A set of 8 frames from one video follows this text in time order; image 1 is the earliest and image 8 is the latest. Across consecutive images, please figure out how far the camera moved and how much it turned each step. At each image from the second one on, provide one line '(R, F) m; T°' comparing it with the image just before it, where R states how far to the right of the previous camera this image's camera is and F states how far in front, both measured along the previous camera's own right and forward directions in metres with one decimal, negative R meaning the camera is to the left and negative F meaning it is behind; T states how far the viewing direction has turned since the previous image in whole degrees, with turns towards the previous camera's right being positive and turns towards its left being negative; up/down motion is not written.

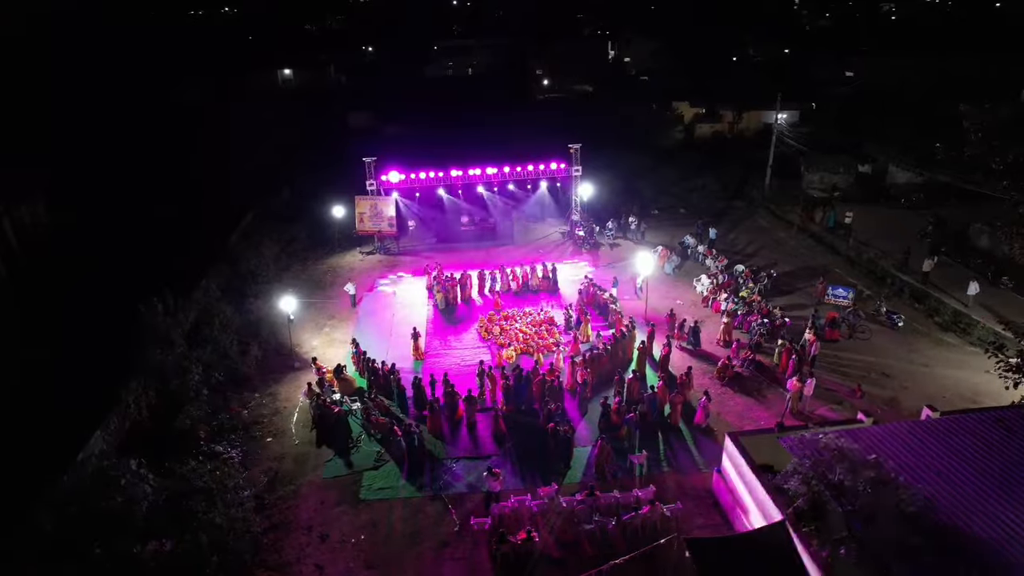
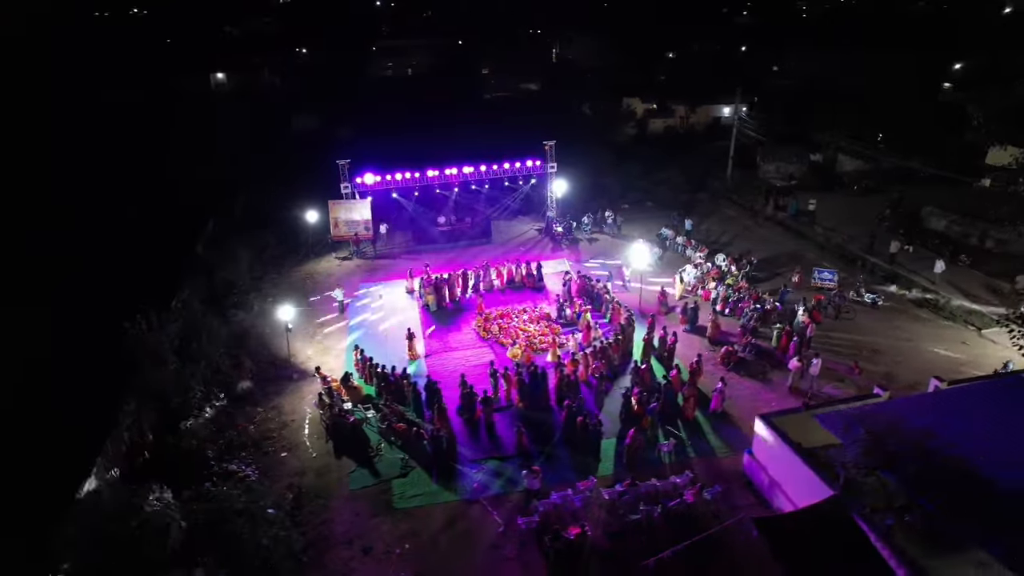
(-1.8, +0.2) m; +6°
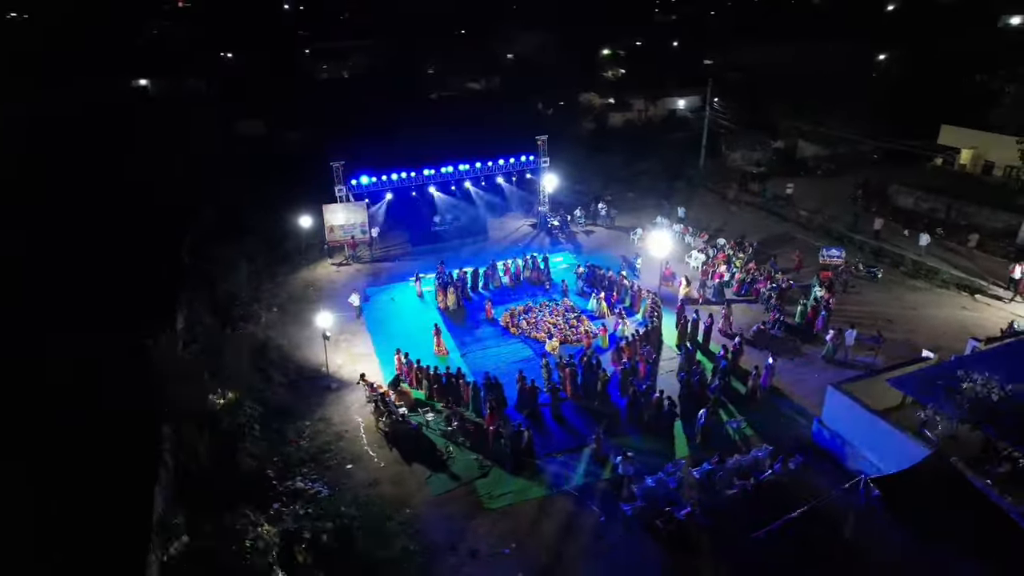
(-3.0, +0.3) m; +7°
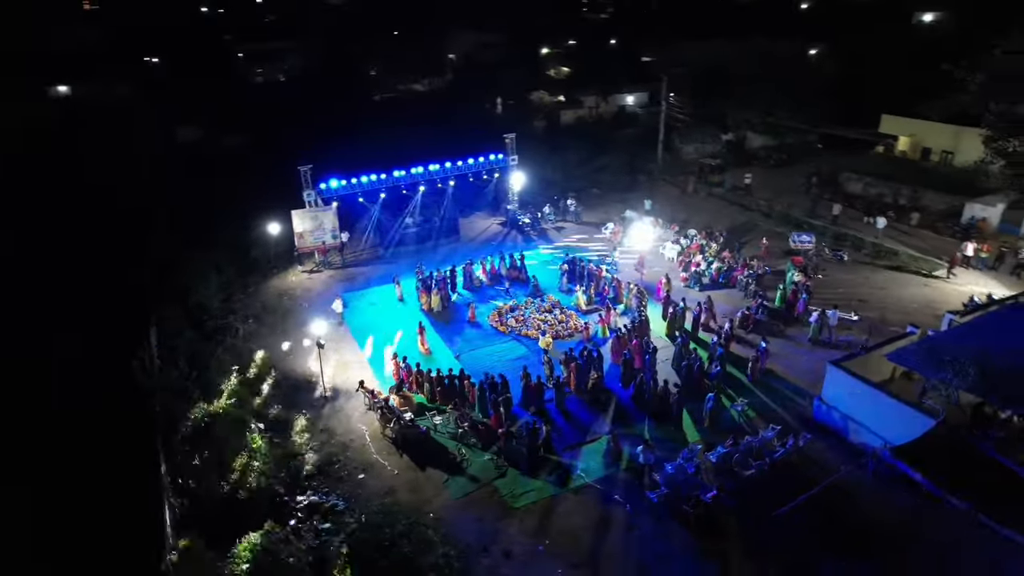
(-1.4, +0.1) m; +5°
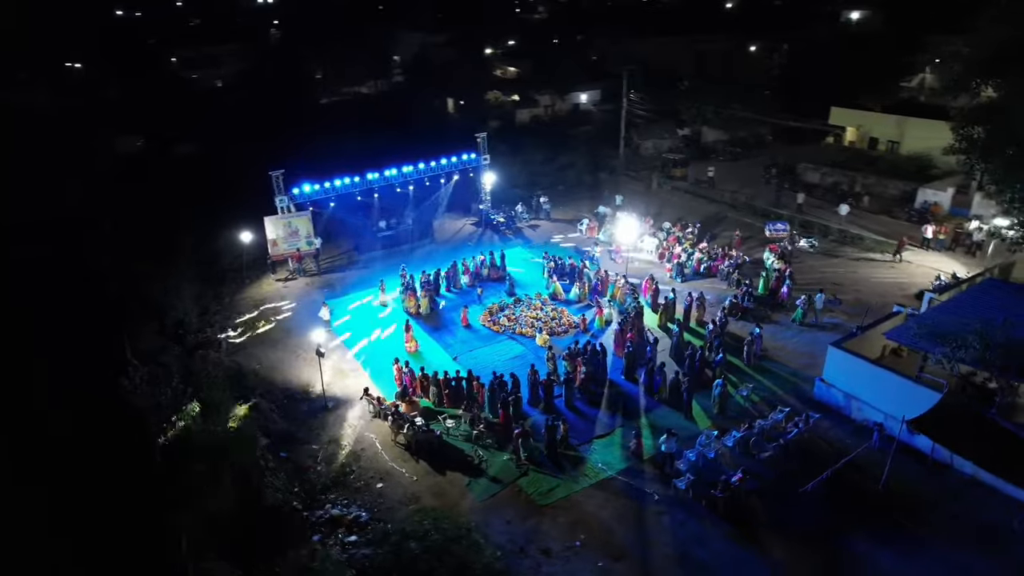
(-1.5, +0.2) m; +5°
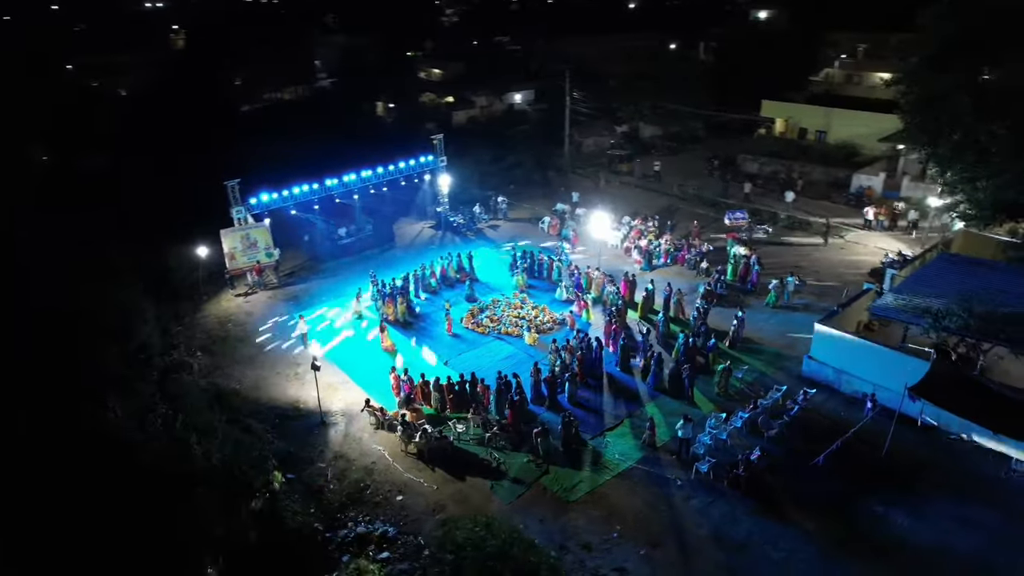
(-1.8, +0.2) m; +7°
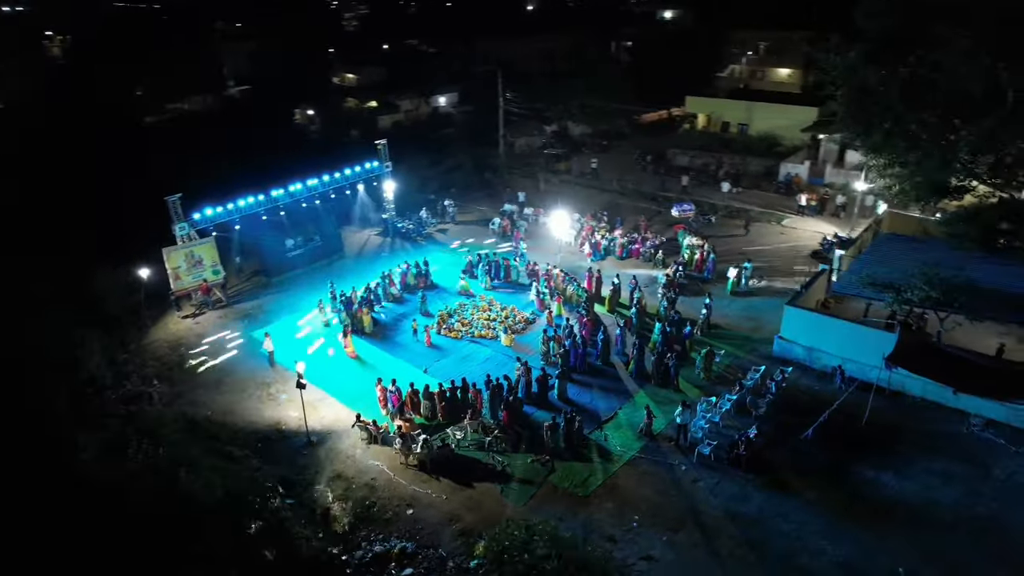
(-1.6, +0.2) m; +8°
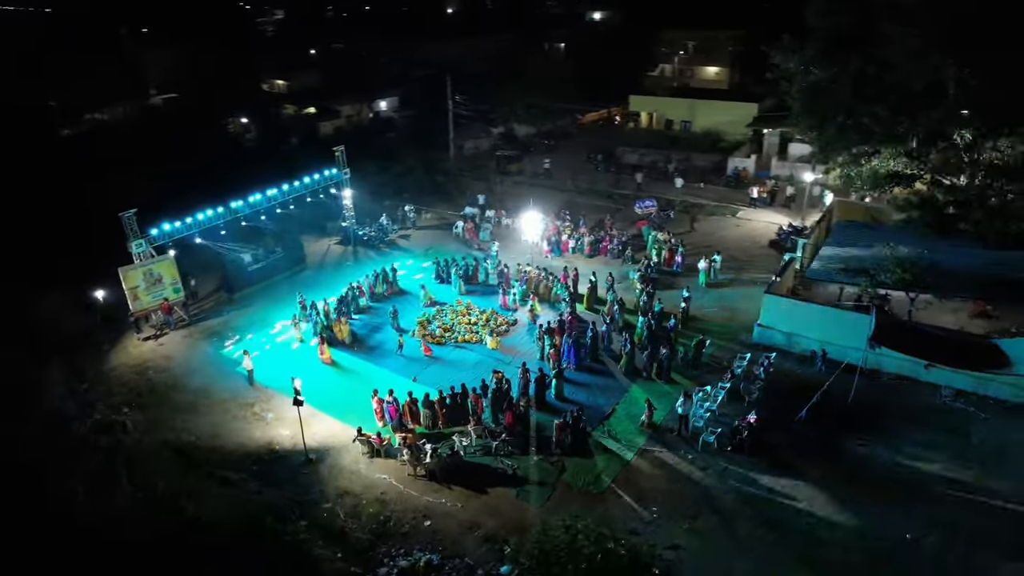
(-1.4, +0.1) m; +6°
